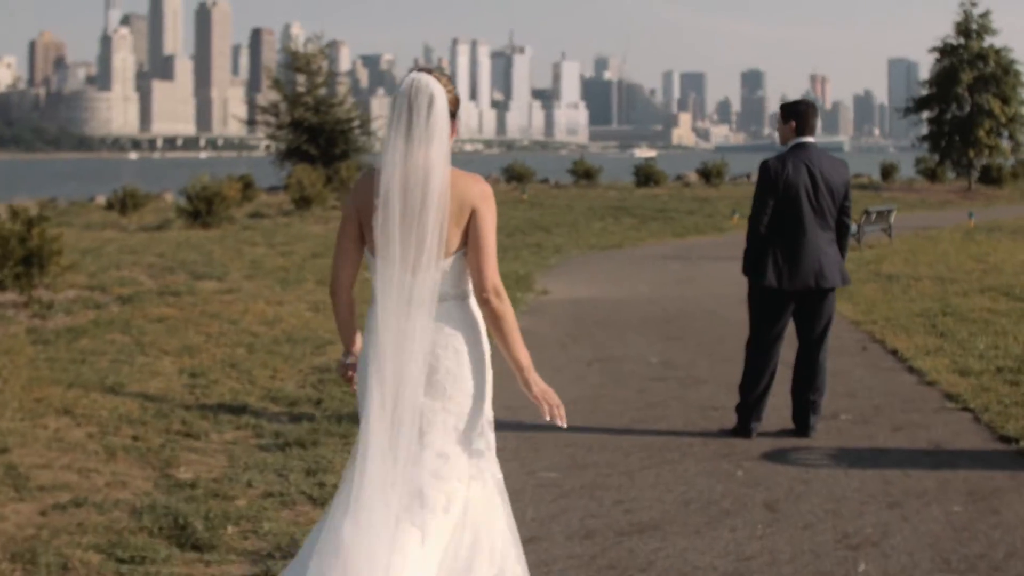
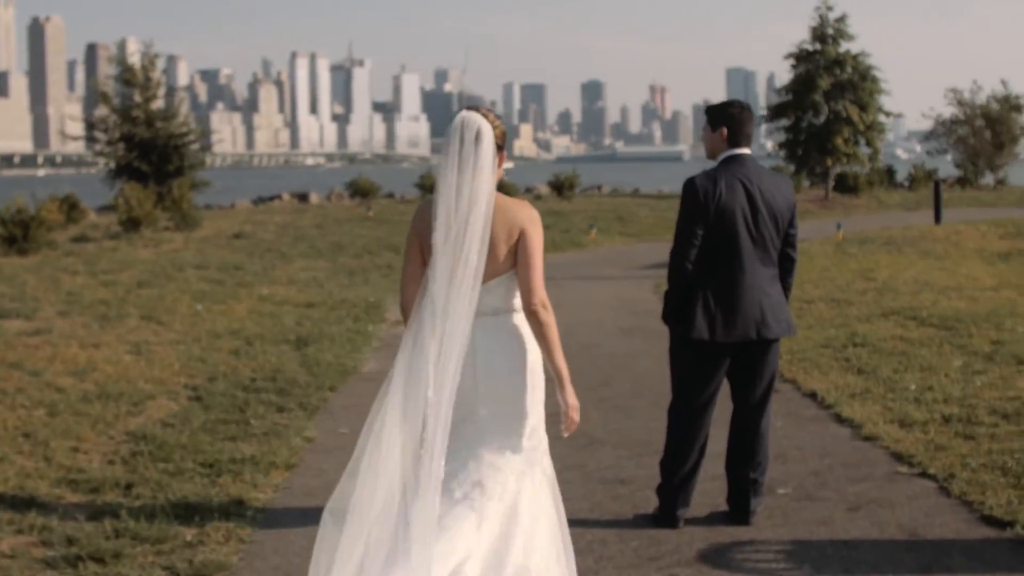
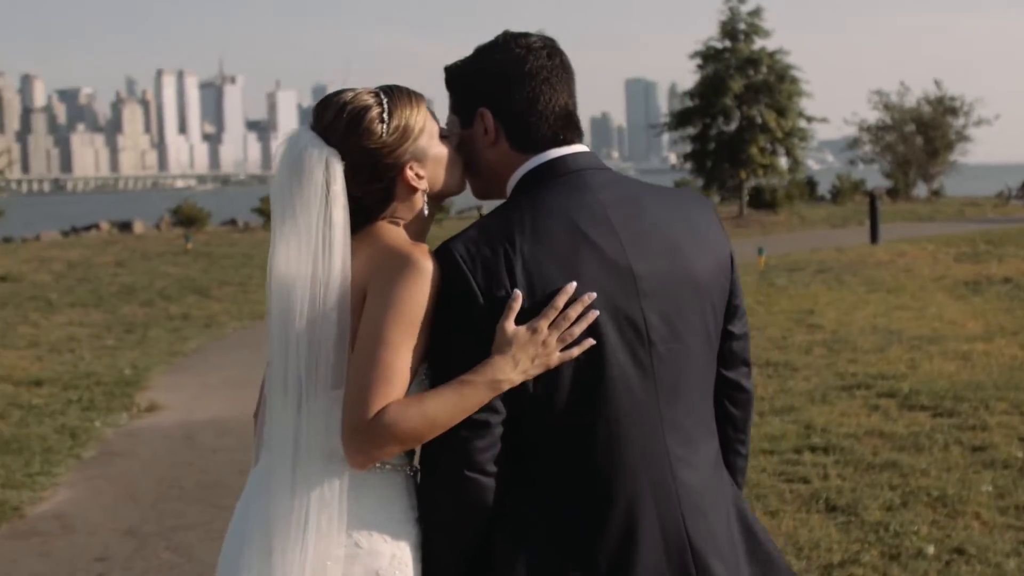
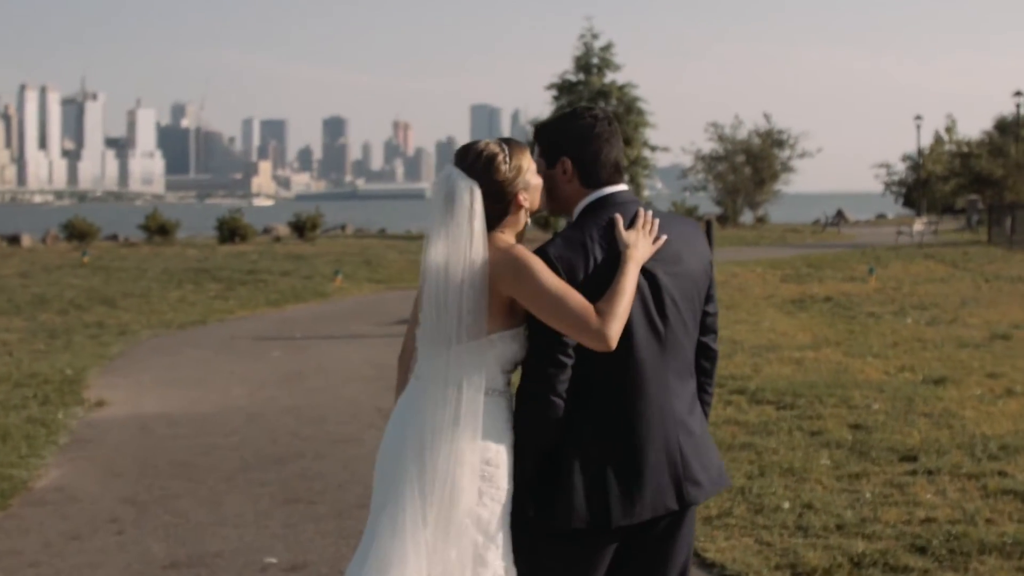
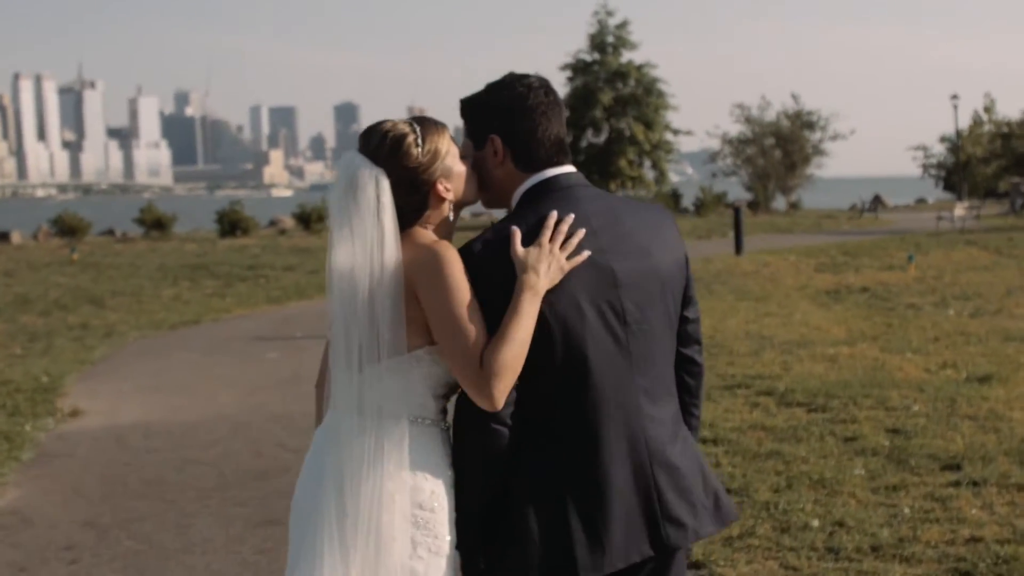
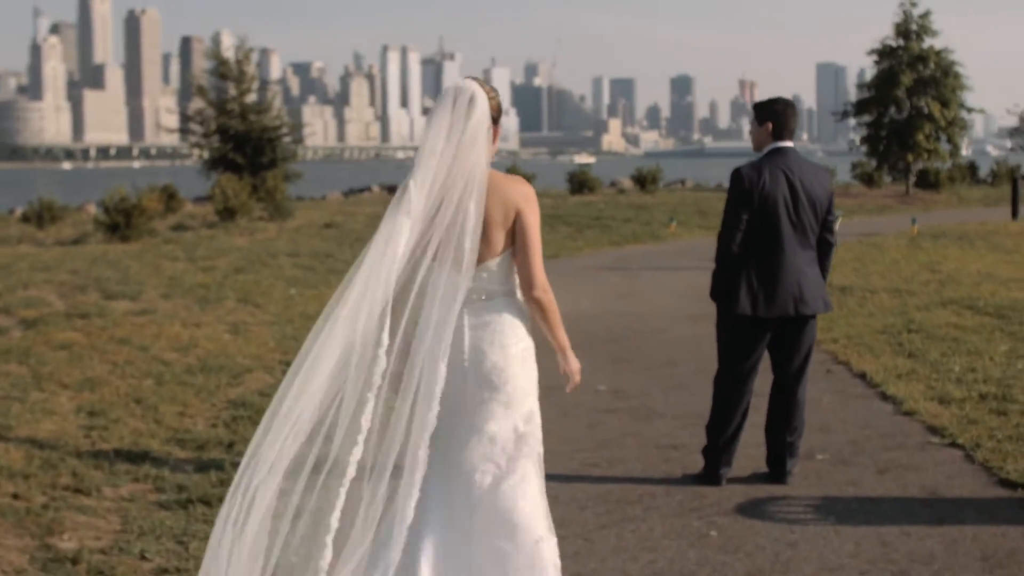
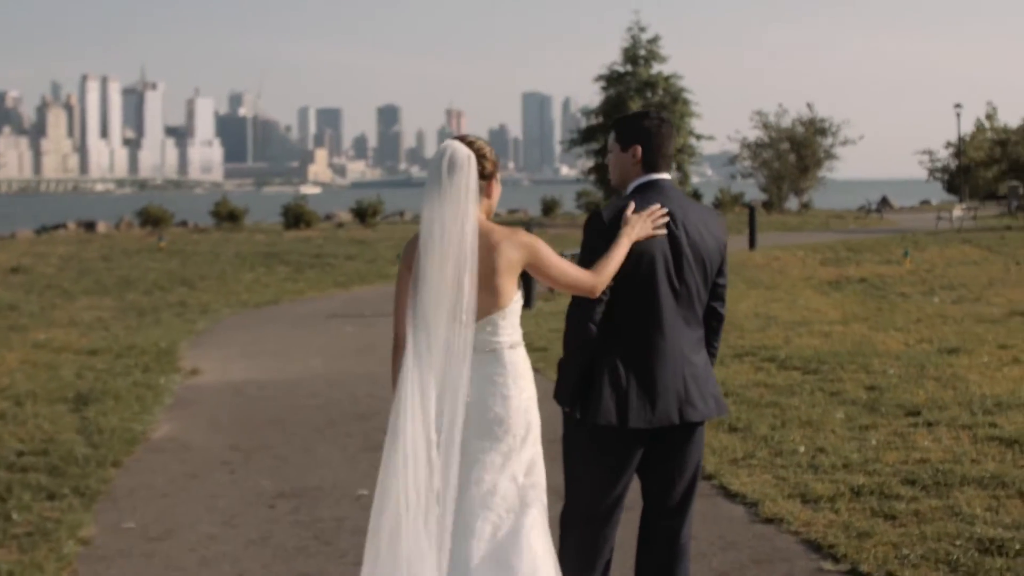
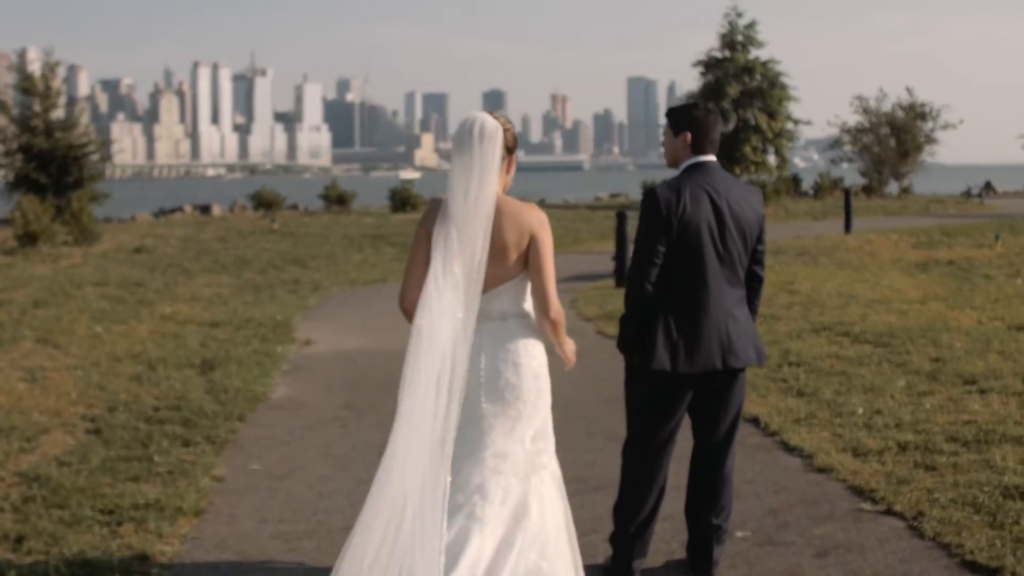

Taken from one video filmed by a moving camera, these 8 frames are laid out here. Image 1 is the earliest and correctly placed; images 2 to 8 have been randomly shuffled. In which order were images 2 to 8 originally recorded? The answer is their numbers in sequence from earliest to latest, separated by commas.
6, 2, 8, 7, 4, 5, 3
